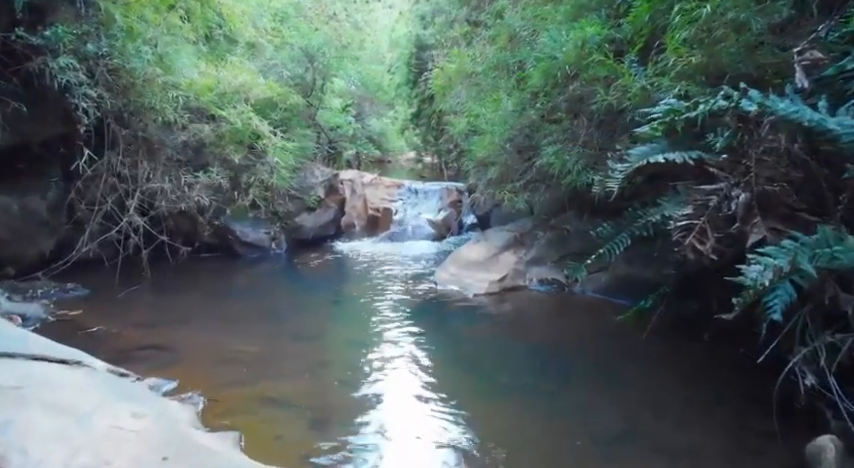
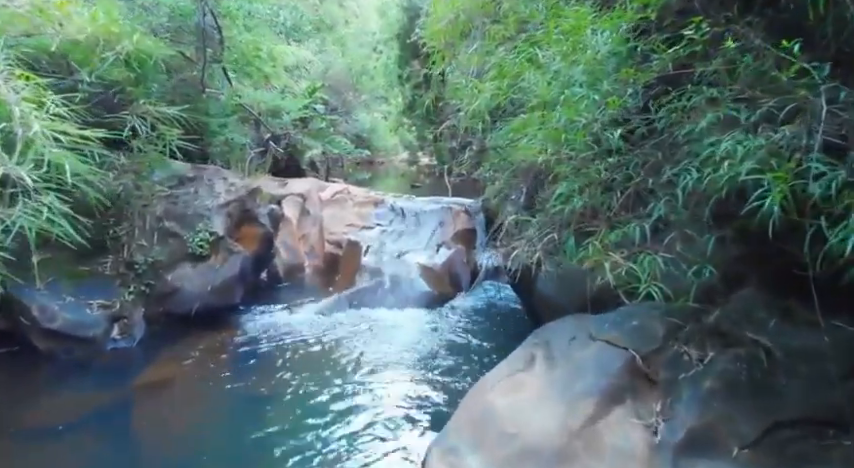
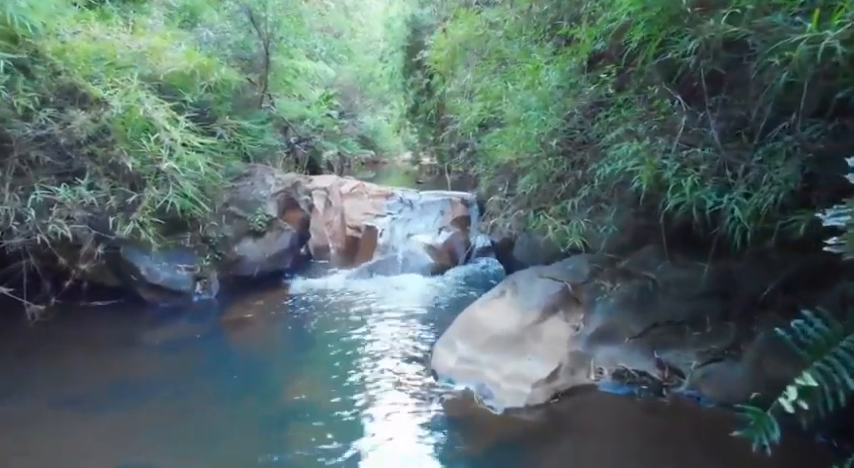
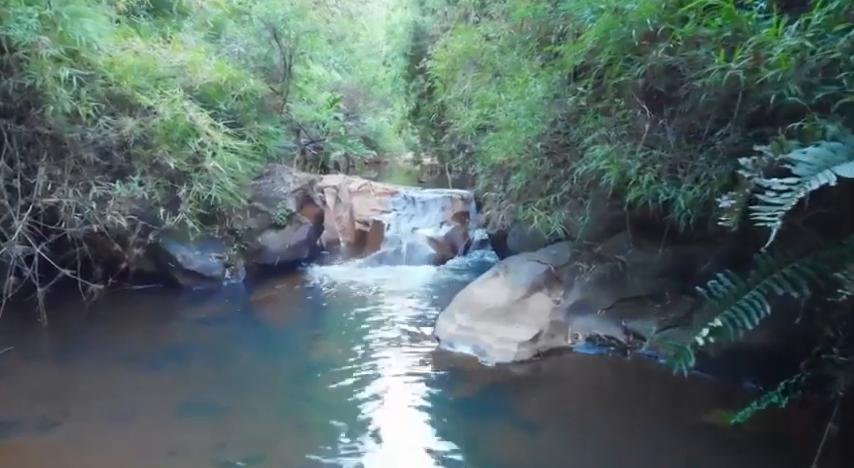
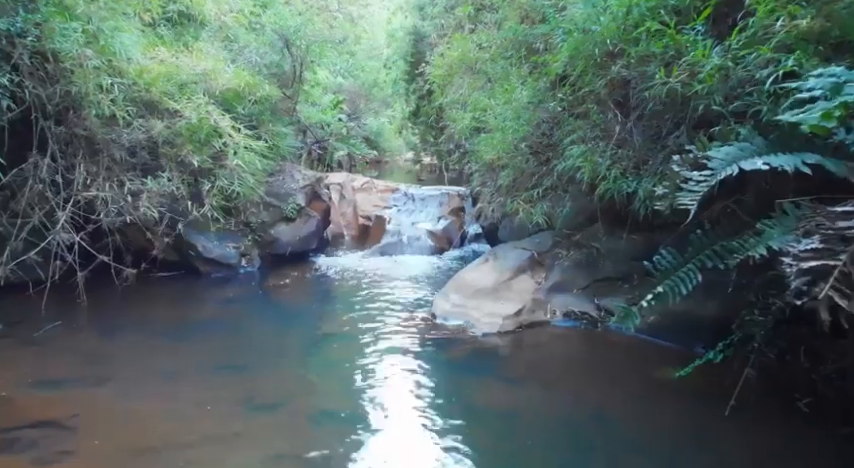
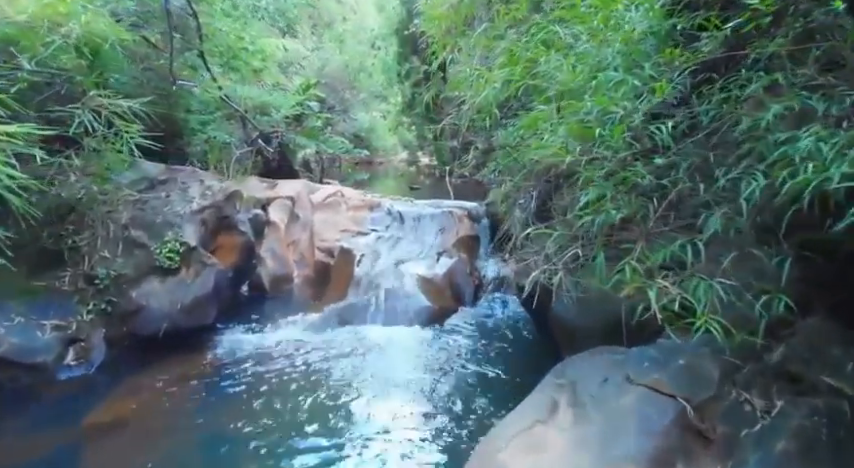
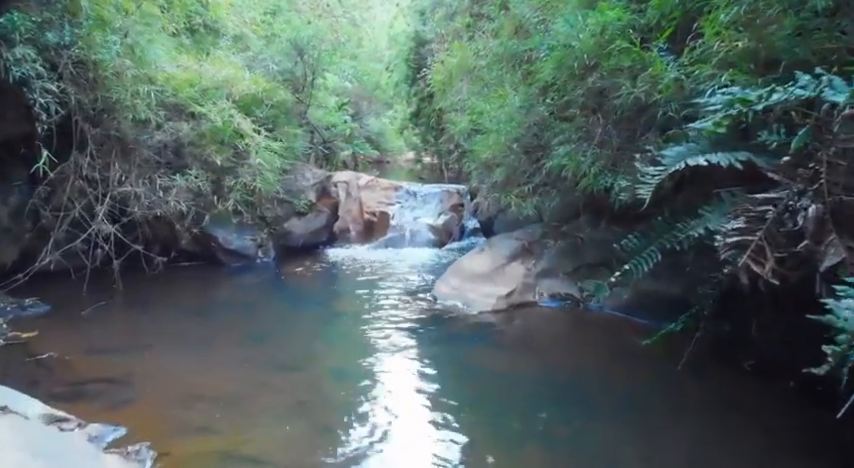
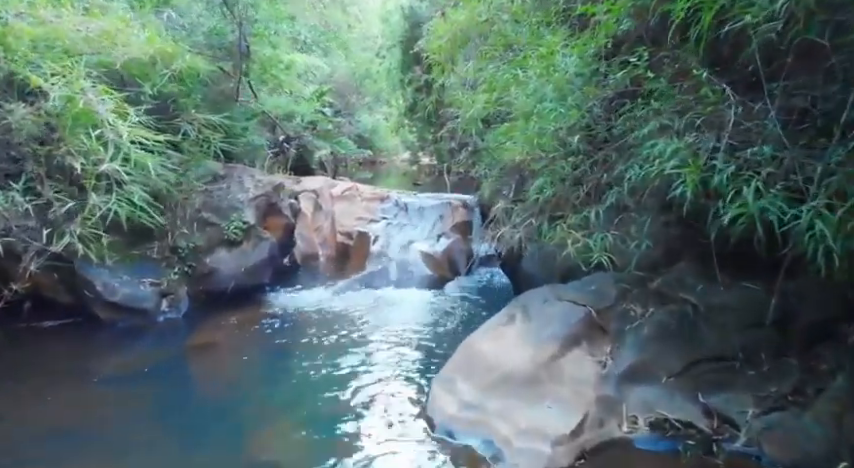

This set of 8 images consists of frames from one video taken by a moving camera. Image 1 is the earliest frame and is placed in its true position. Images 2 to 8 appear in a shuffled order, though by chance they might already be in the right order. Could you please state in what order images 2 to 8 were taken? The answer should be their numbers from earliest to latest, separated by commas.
7, 5, 4, 3, 8, 2, 6
